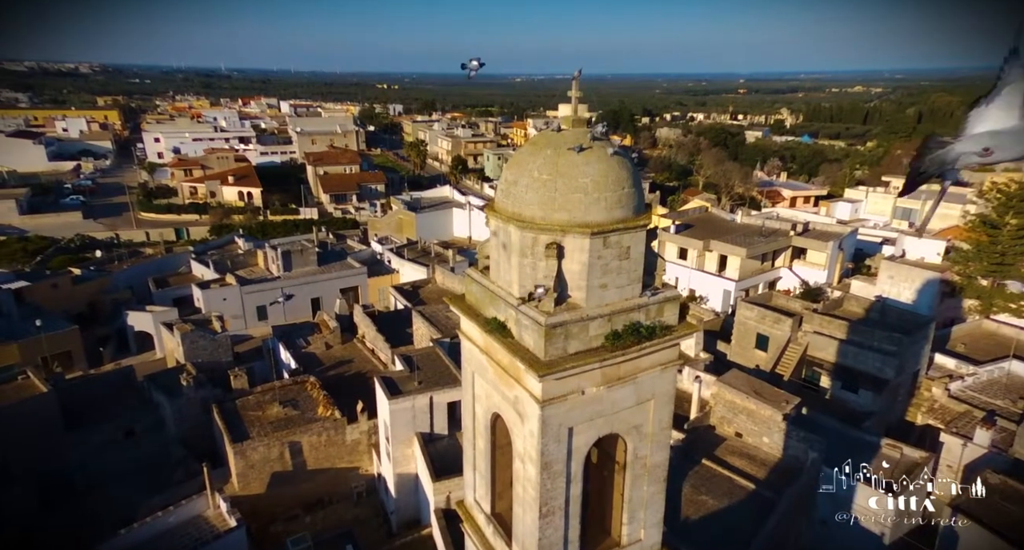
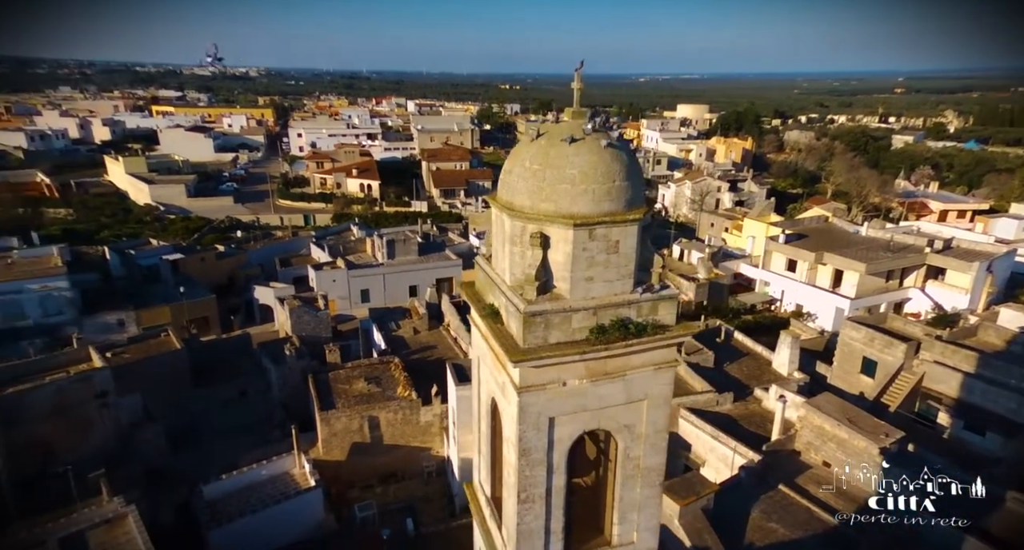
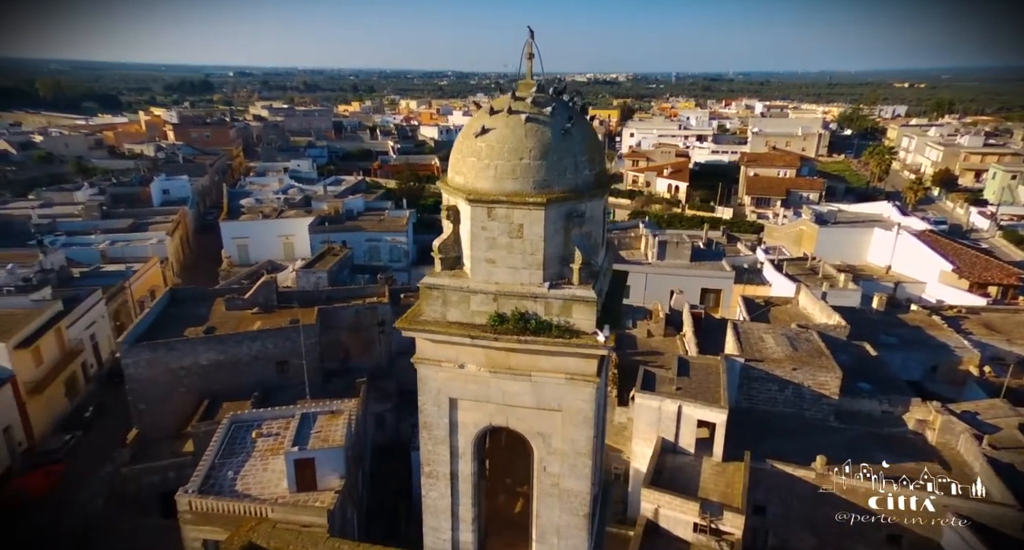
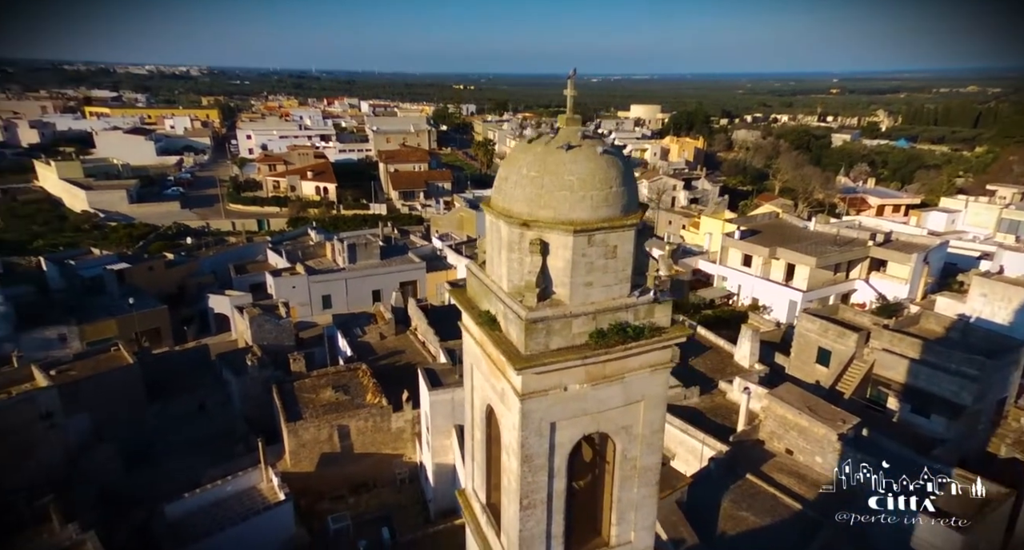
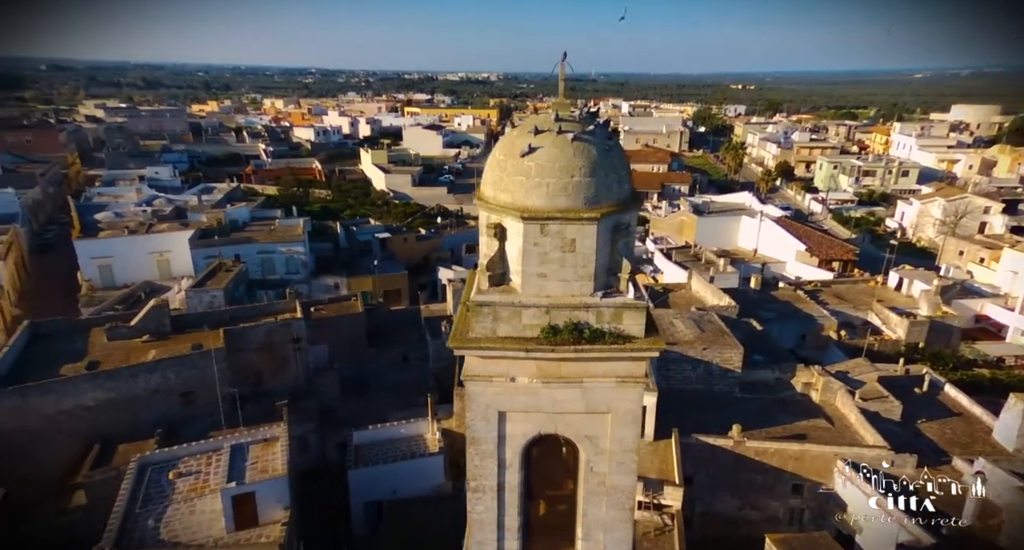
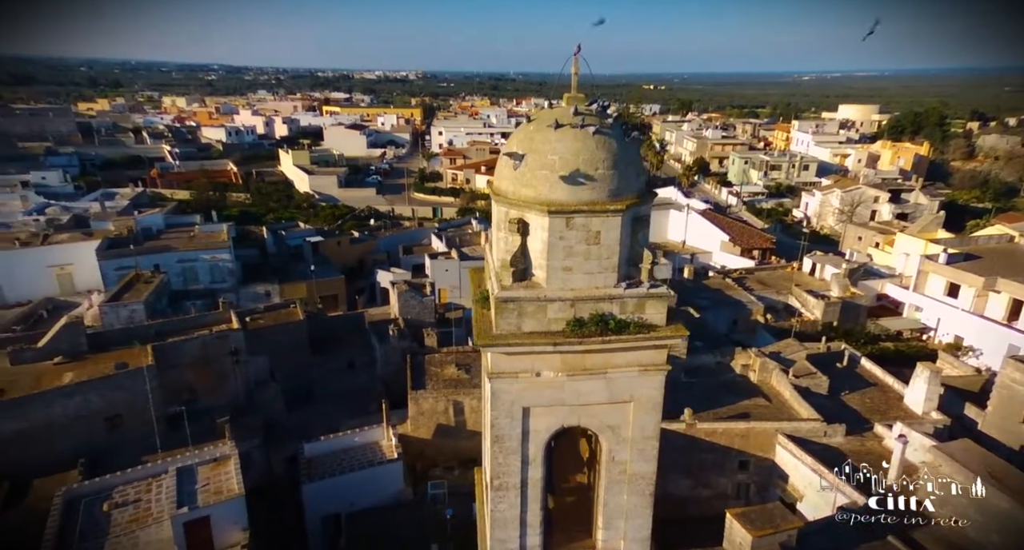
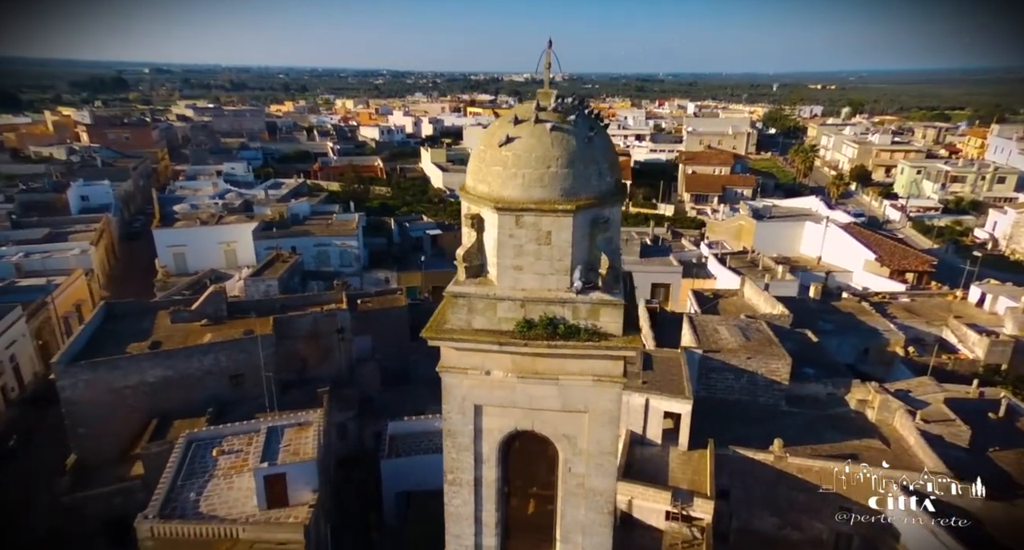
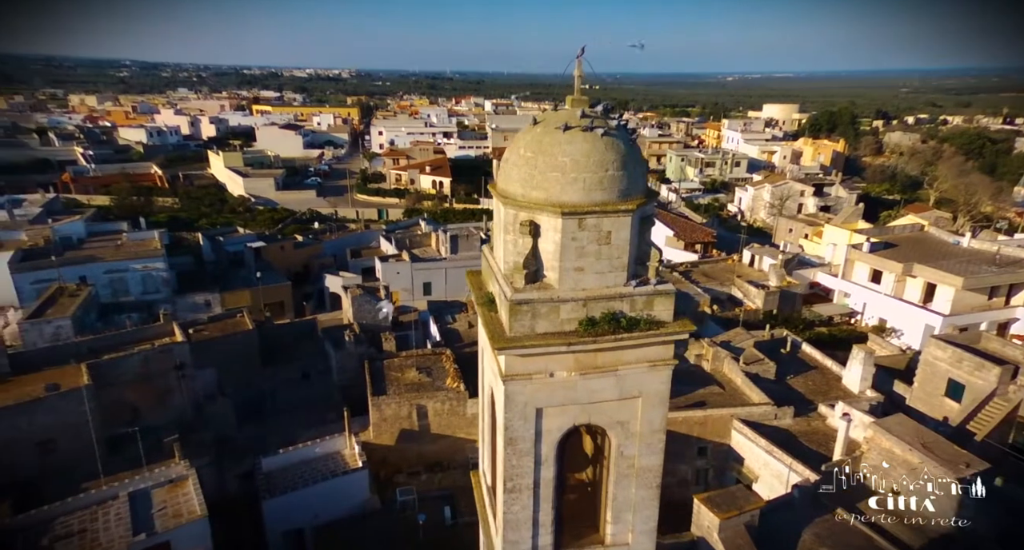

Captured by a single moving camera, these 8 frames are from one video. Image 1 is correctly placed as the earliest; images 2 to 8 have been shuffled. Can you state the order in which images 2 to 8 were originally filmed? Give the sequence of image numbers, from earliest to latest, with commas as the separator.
4, 2, 8, 6, 5, 7, 3
